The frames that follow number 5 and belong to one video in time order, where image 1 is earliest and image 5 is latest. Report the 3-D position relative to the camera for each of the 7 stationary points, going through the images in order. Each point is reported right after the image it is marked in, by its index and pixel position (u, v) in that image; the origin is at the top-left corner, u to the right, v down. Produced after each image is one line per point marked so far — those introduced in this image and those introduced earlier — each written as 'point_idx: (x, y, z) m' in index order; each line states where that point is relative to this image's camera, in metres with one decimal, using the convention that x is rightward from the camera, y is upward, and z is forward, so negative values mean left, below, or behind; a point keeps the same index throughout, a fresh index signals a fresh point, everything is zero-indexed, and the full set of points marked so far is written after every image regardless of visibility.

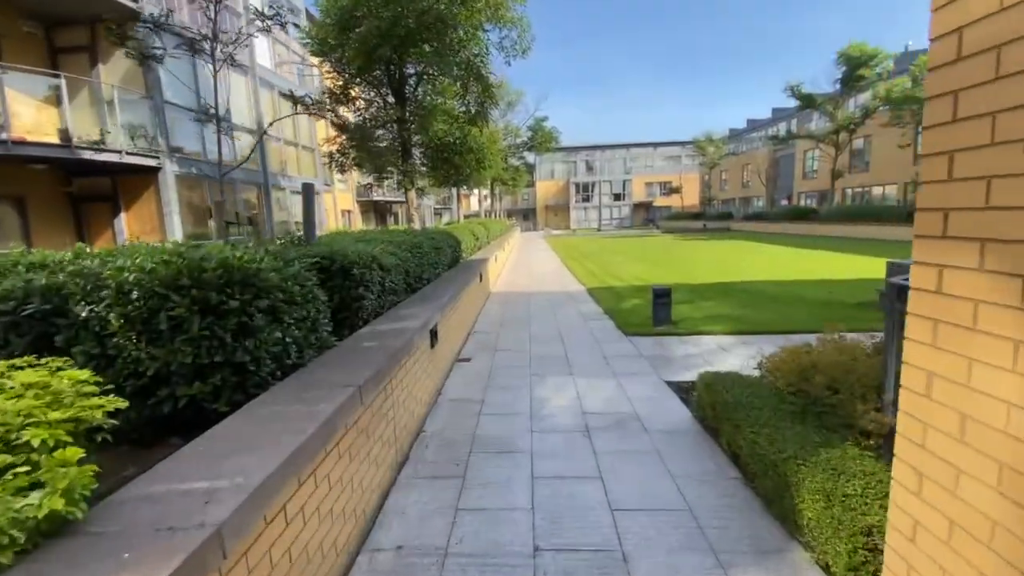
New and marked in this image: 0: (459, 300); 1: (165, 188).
0: (-0.7, -0.1, +6.5) m
1: (-8.1, +2.3, +11.3) m
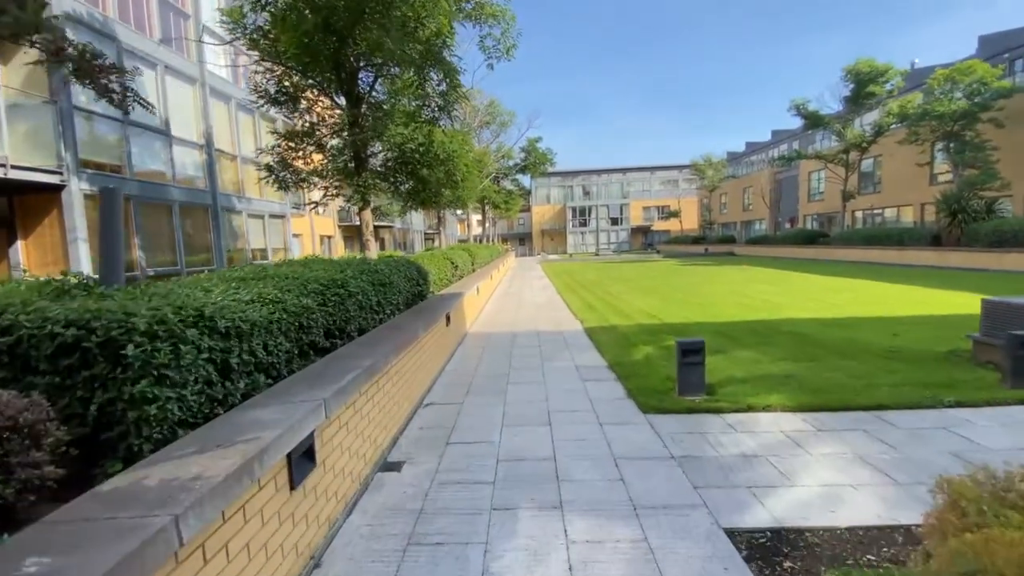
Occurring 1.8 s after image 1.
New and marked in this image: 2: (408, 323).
0: (-1.1, -0.7, +4.4) m
1: (-8.5, +1.5, +9.3) m
2: (-1.2, -0.4, +5.5) m
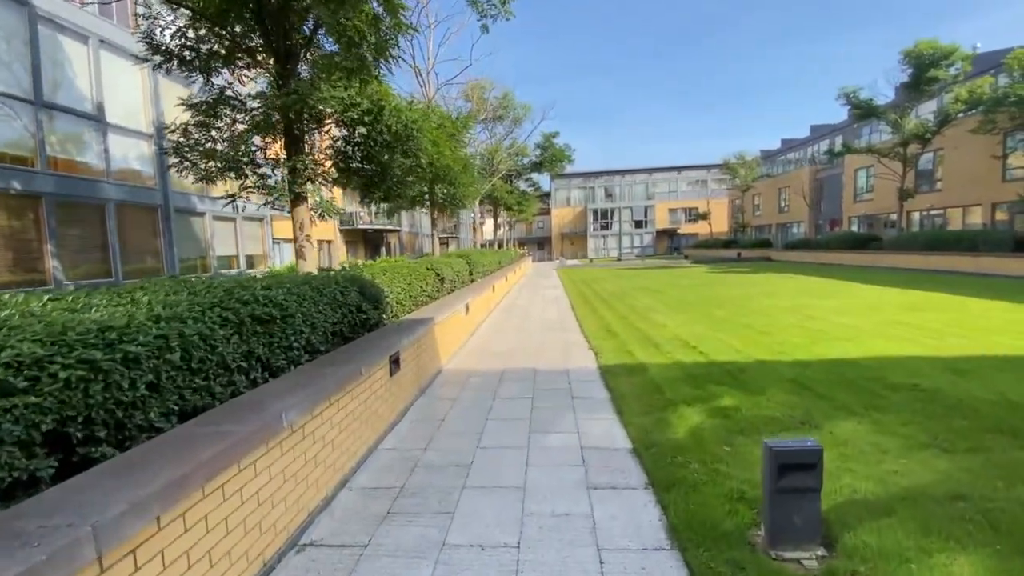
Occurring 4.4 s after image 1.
0: (-1.4, -1.0, +2.1) m
1: (-8.6, +1.2, +7.4) m
2: (-1.5, -0.7, +3.3) m
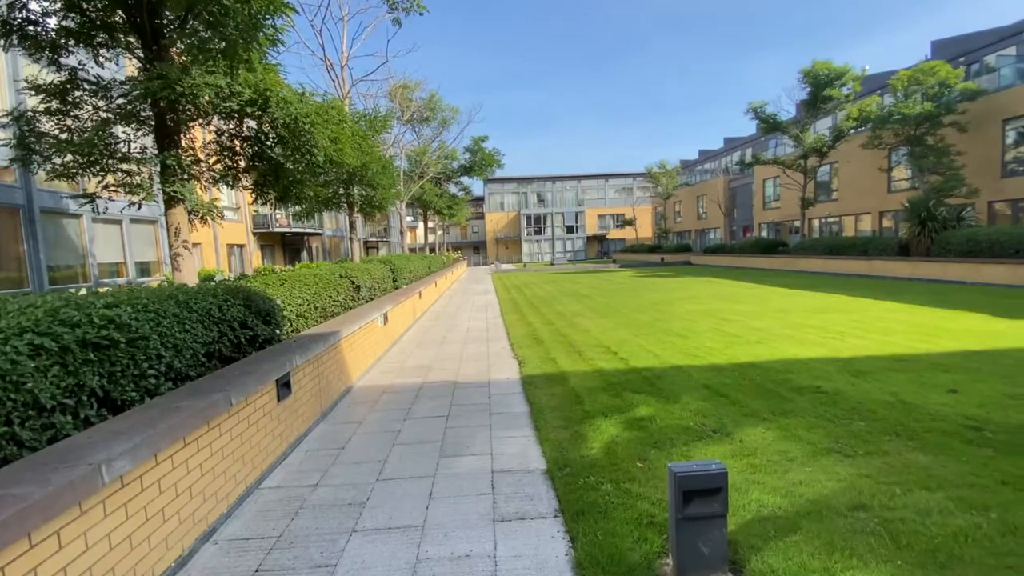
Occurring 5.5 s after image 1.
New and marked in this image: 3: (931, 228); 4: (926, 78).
0: (-1.9, -1.1, +1.6) m
1: (-9.7, +0.9, +5.9) m
2: (-2.1, -0.8, +2.7) m
3: (+16.1, +2.3, +18.7) m
4: (+17.3, +8.7, +20.4) m
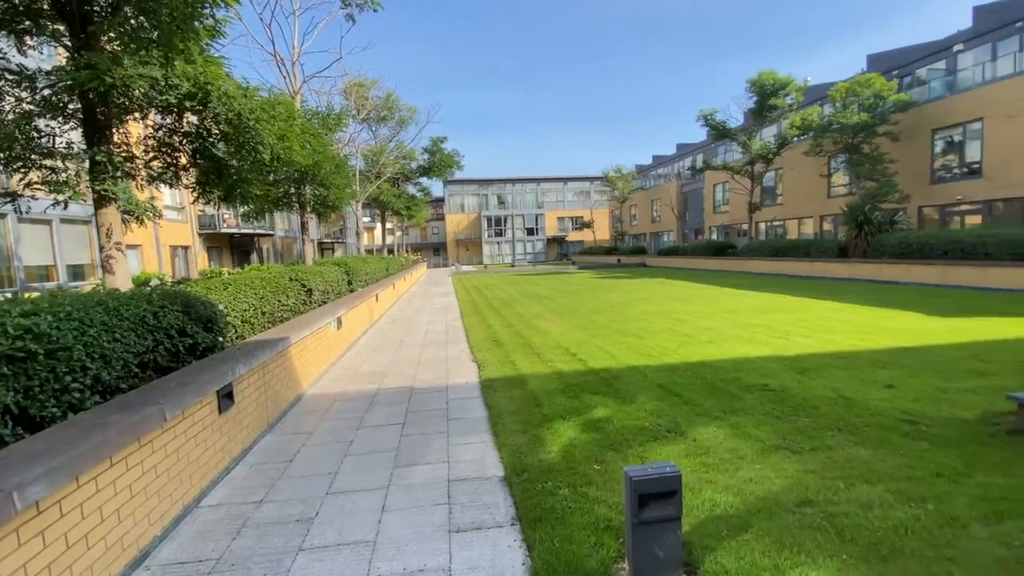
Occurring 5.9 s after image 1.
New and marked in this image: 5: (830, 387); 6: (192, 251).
0: (-2.0, -1.1, +1.4) m
1: (-10.2, +0.9, +5.0) m
2: (-2.4, -0.8, +2.5) m
3: (+14.5, +2.3, +19.9) m
4: (+15.5, +8.7, +21.6) m
5: (+3.6, -1.1, +5.5) m
6: (-13.0, +1.5, +19.5) m
